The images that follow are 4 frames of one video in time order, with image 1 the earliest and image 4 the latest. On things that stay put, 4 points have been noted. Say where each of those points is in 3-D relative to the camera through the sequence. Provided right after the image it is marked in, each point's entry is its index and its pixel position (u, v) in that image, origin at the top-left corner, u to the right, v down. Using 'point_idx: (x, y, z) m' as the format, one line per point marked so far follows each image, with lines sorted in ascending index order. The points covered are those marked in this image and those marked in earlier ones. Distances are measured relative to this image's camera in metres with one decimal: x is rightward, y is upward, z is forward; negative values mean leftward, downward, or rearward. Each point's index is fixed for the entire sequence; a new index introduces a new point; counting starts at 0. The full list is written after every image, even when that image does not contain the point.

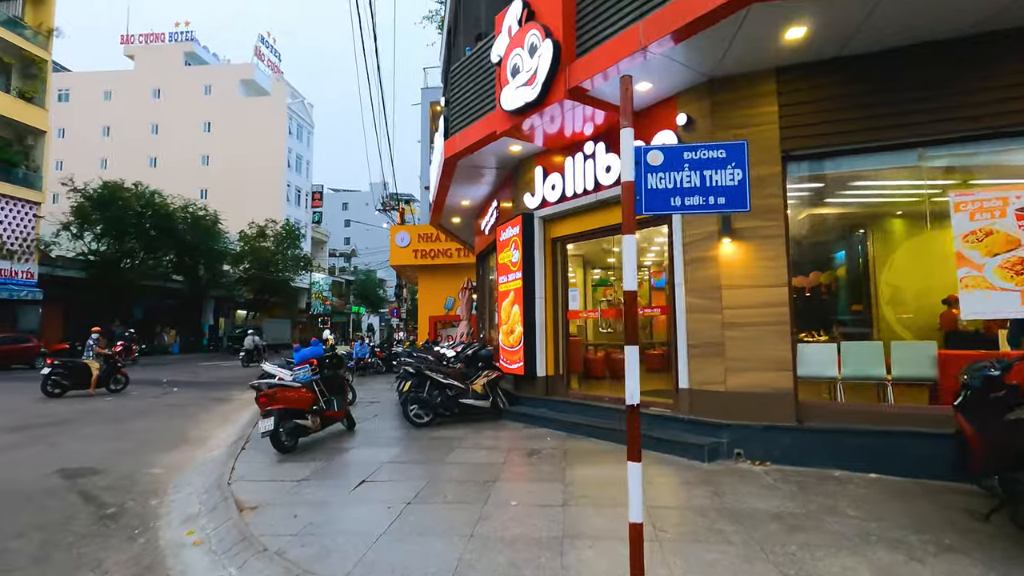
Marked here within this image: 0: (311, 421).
0: (-2.6, -1.7, +7.0) m
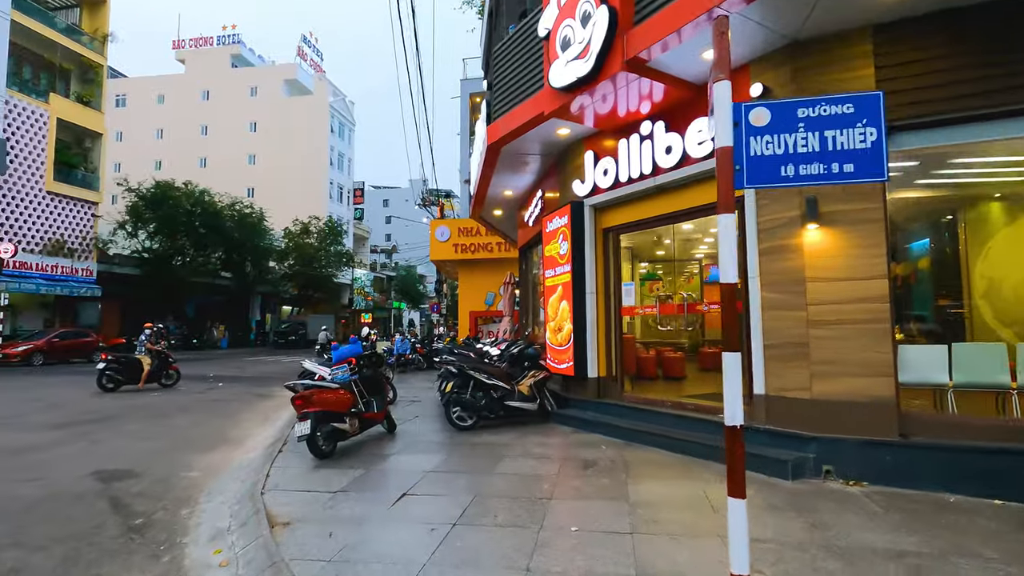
0: (-2.0, -1.7, +6.6) m
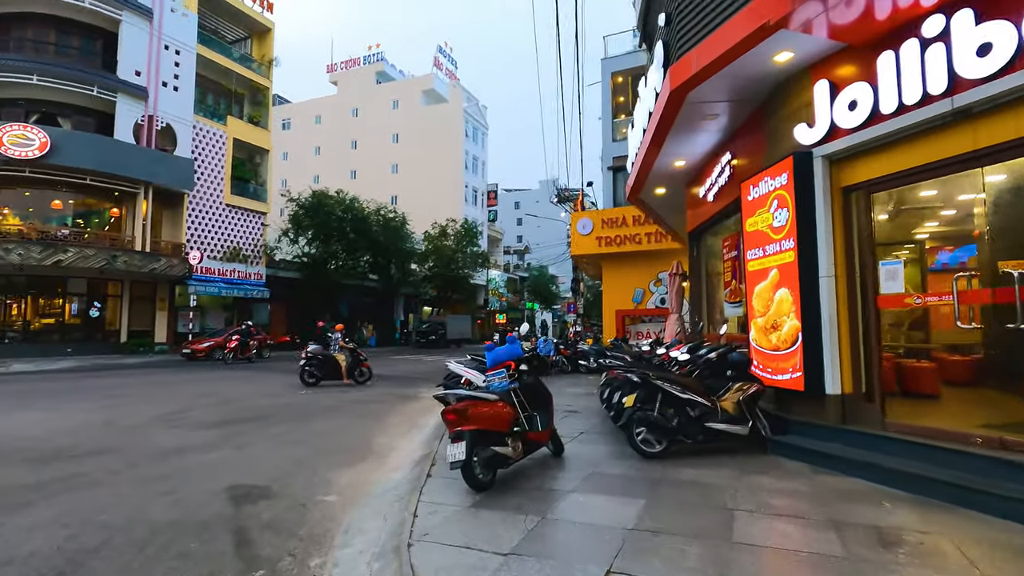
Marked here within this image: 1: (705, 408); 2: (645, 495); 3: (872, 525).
0: (0.0, -1.5, +5.1) m
1: (+2.2, -1.3, +6.0) m
2: (+1.2, -1.8, +4.7) m
3: (+2.6, -1.7, +3.9) m
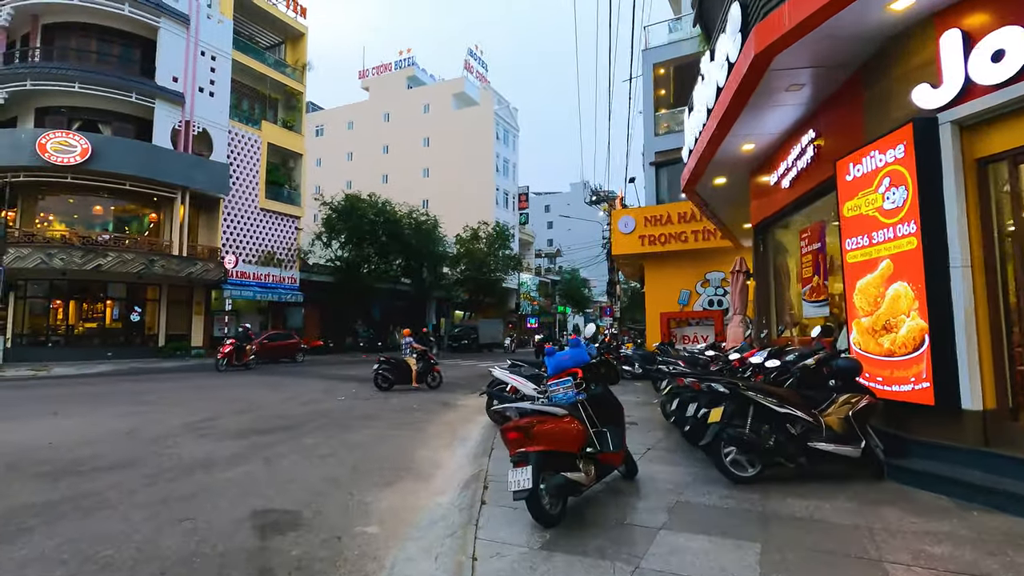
0: (+0.6, -1.5, +4.3) m
1: (+2.8, -1.3, +5.0) m
2: (+1.7, -1.7, +3.8) m
3: (+3.1, -1.6, +2.9) m
